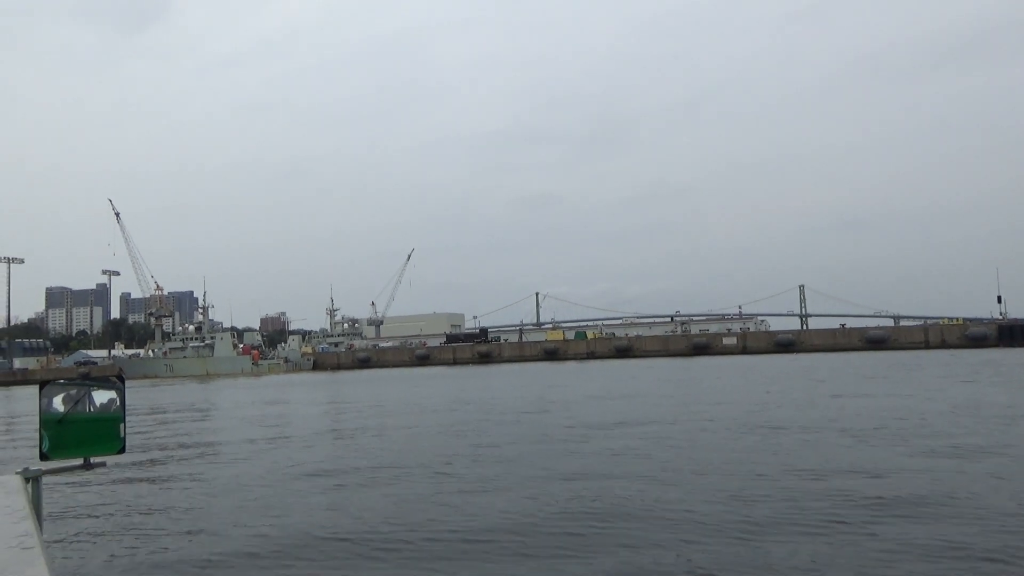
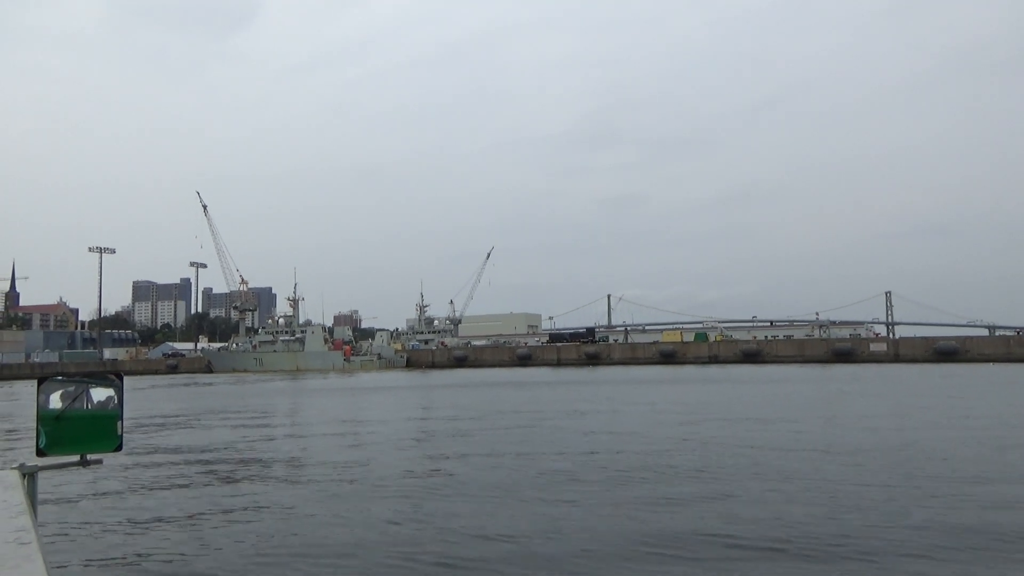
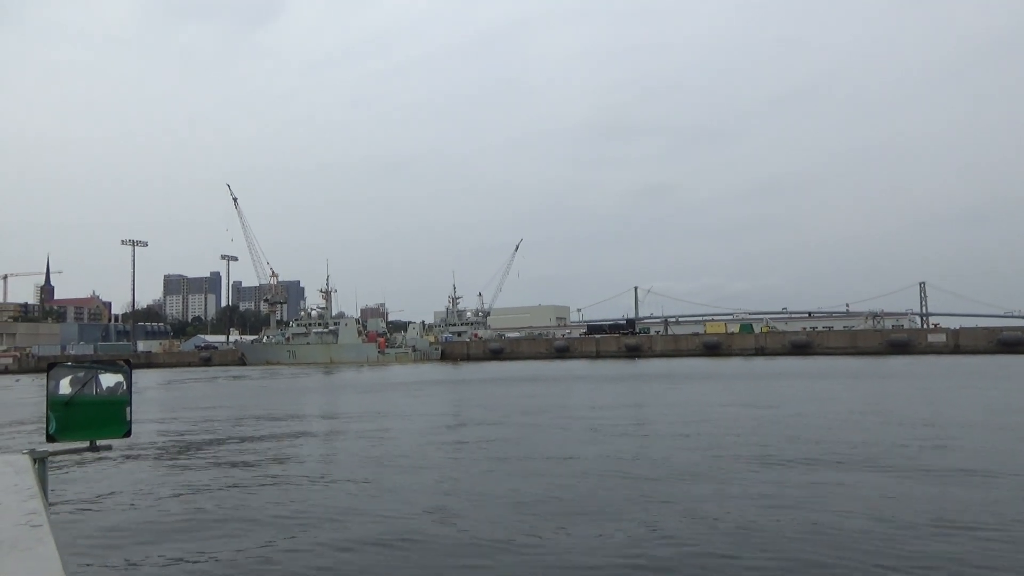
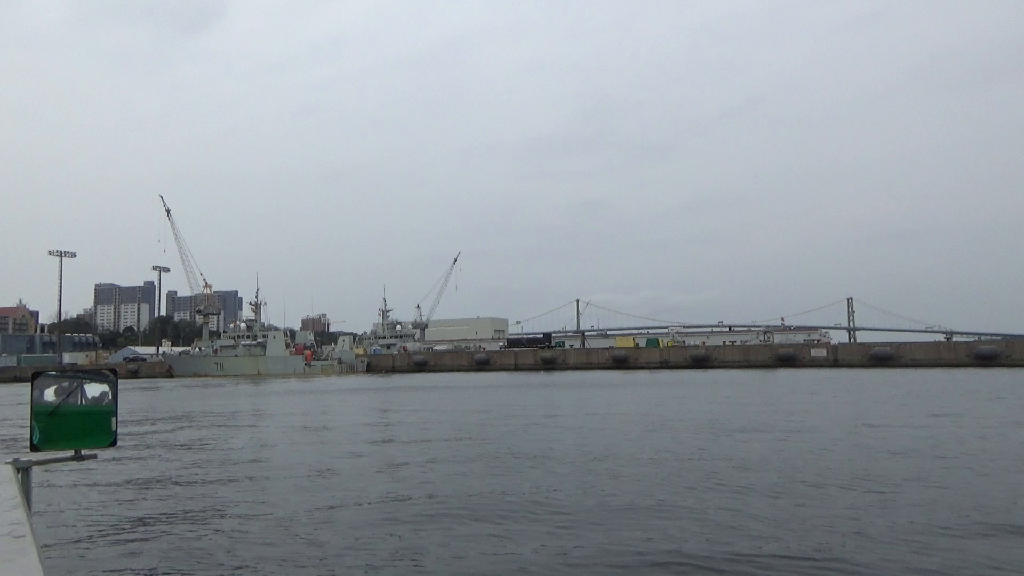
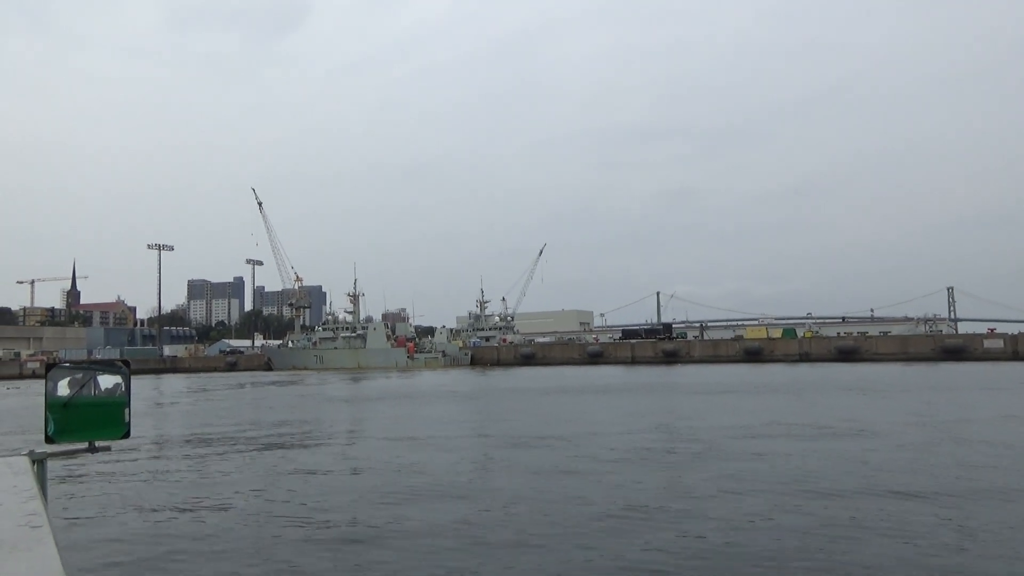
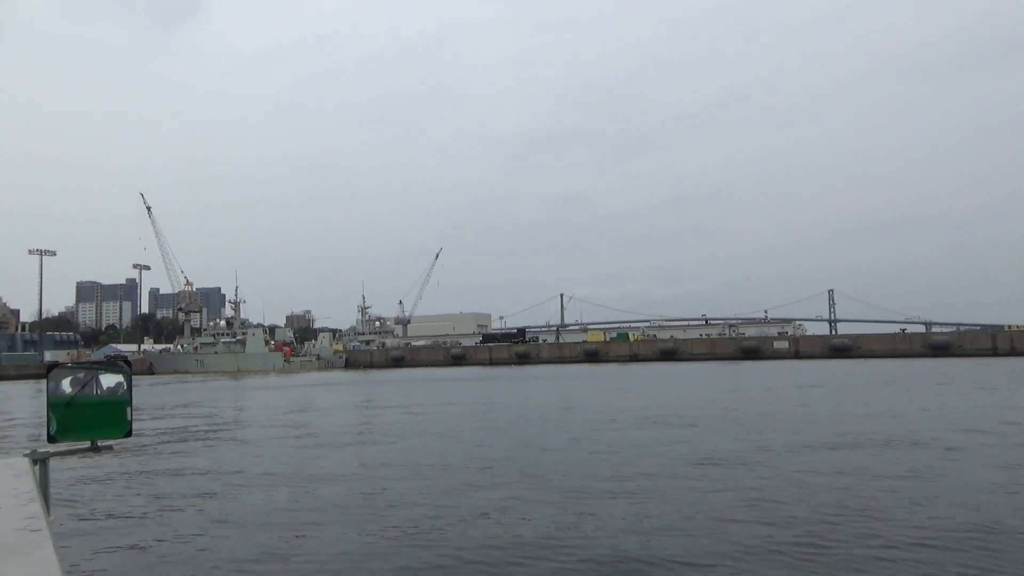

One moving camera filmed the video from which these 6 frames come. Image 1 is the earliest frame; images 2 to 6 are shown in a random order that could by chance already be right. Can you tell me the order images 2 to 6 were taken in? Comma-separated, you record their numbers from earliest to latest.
6, 4, 2, 3, 5
